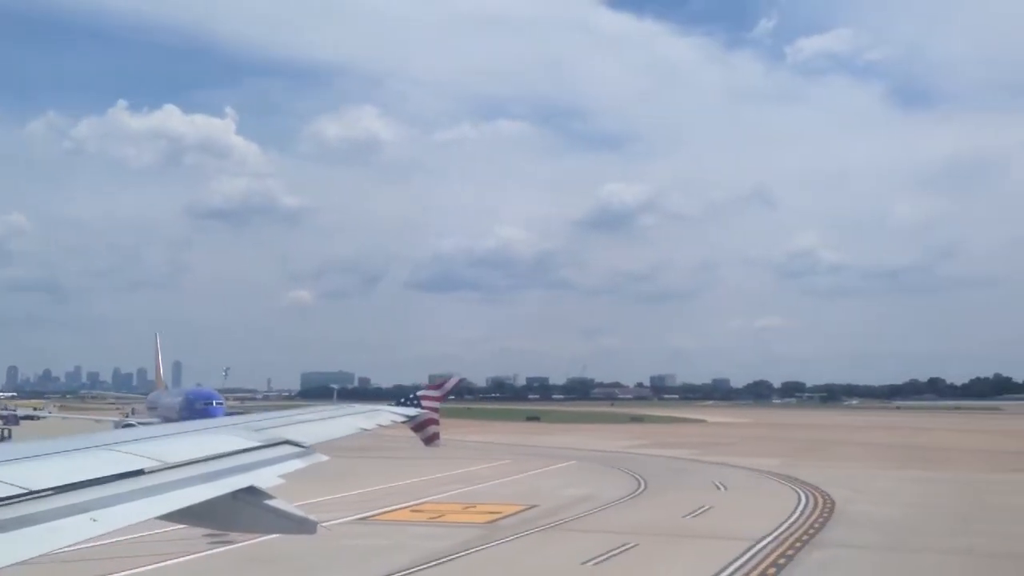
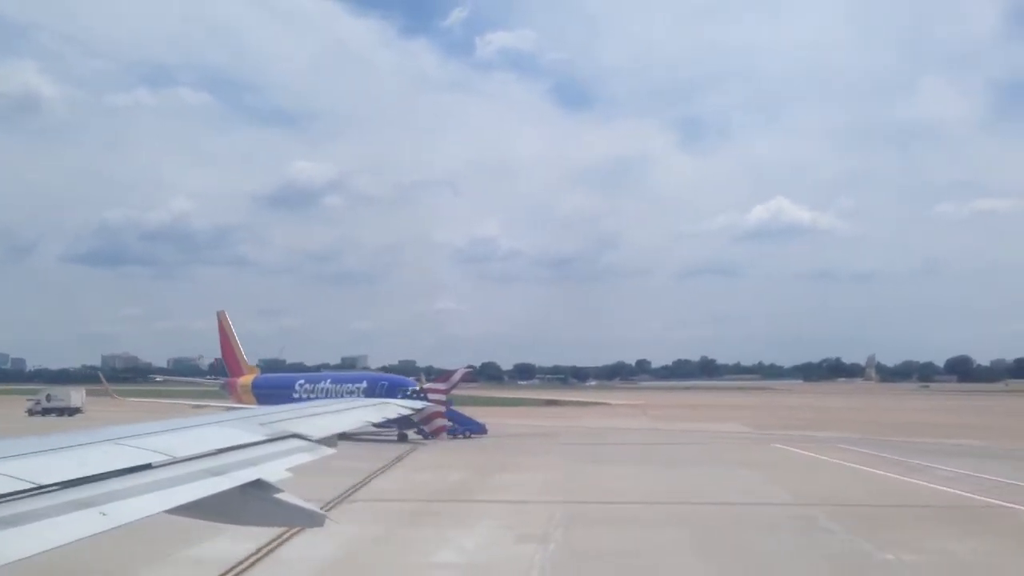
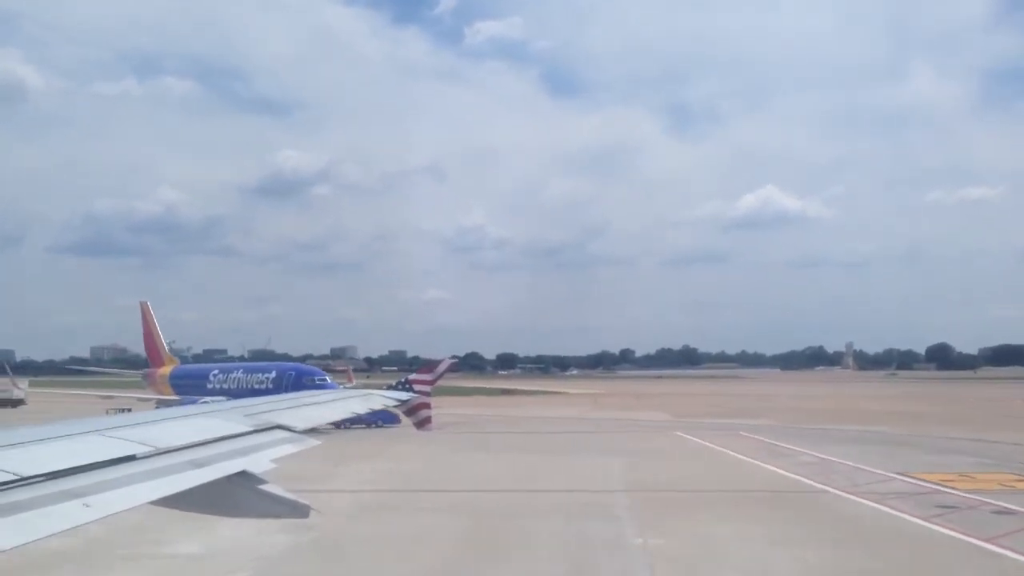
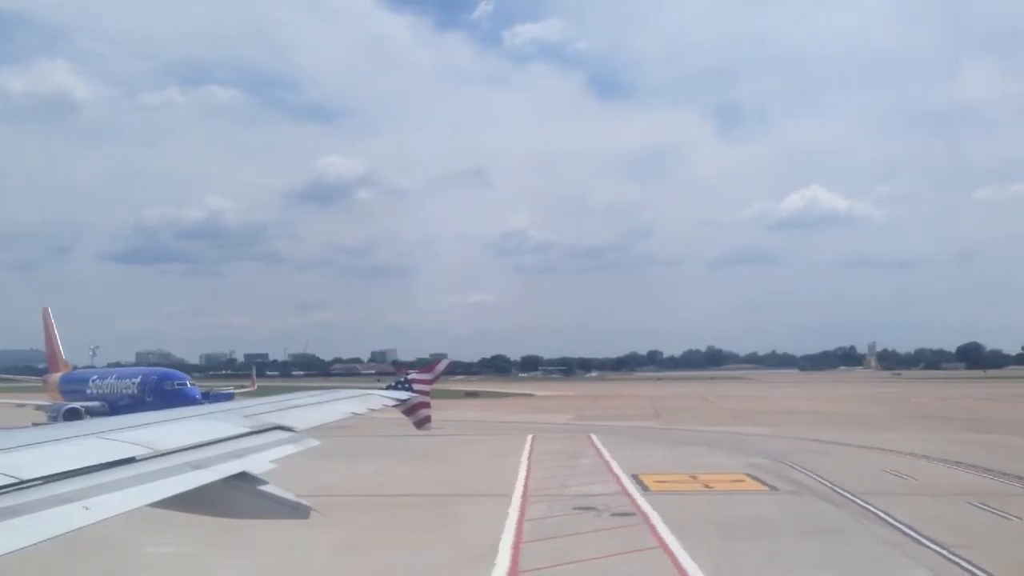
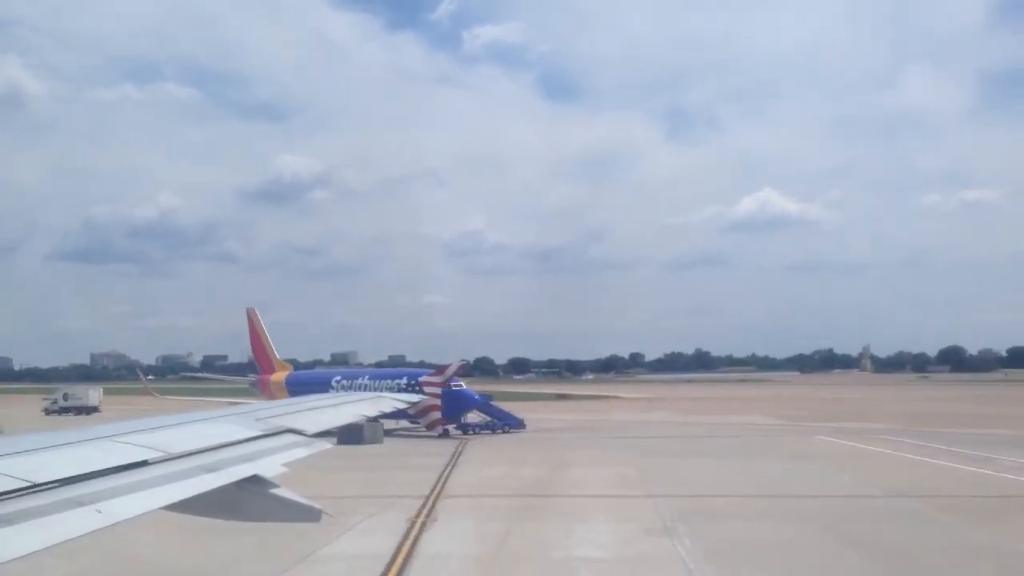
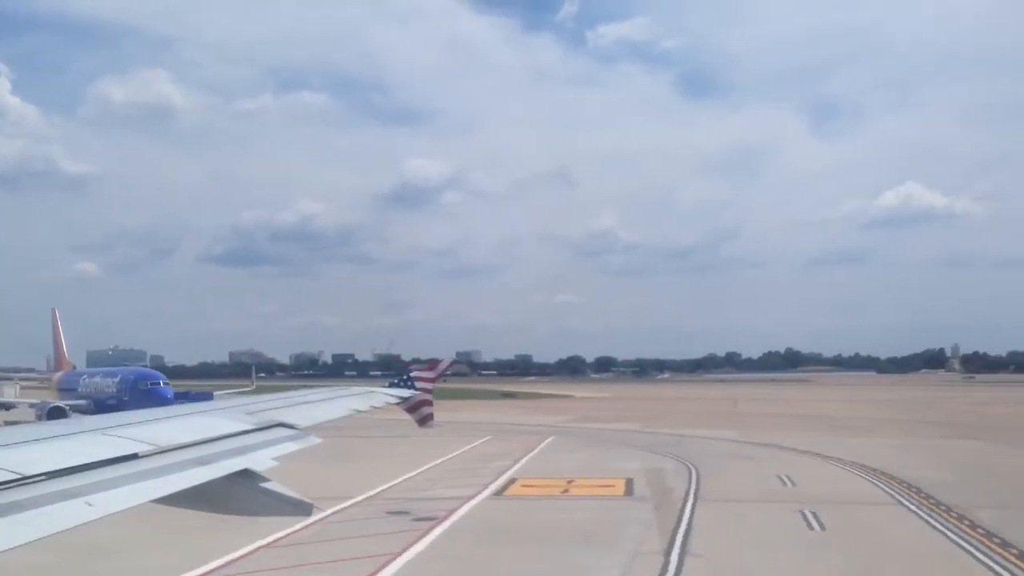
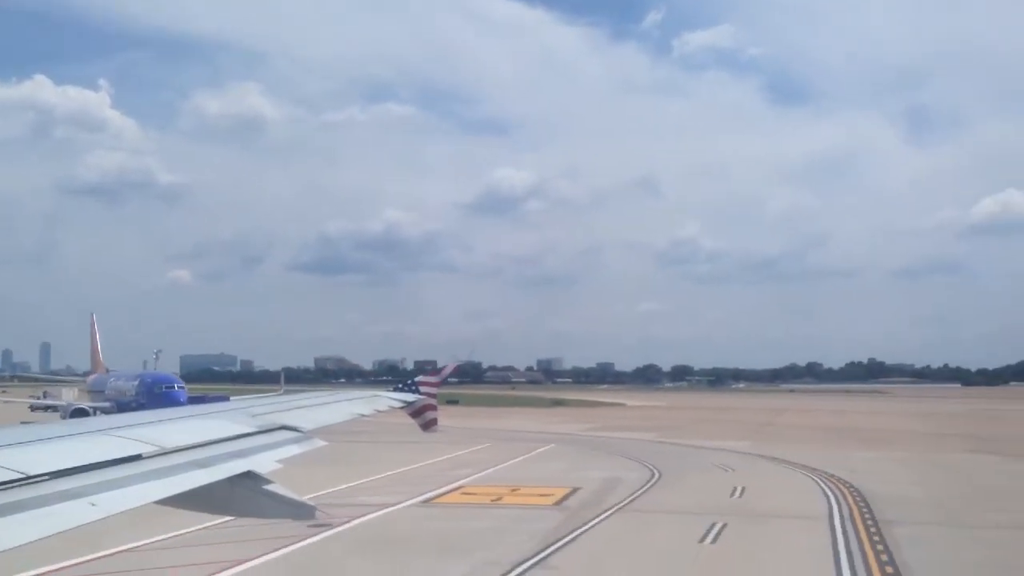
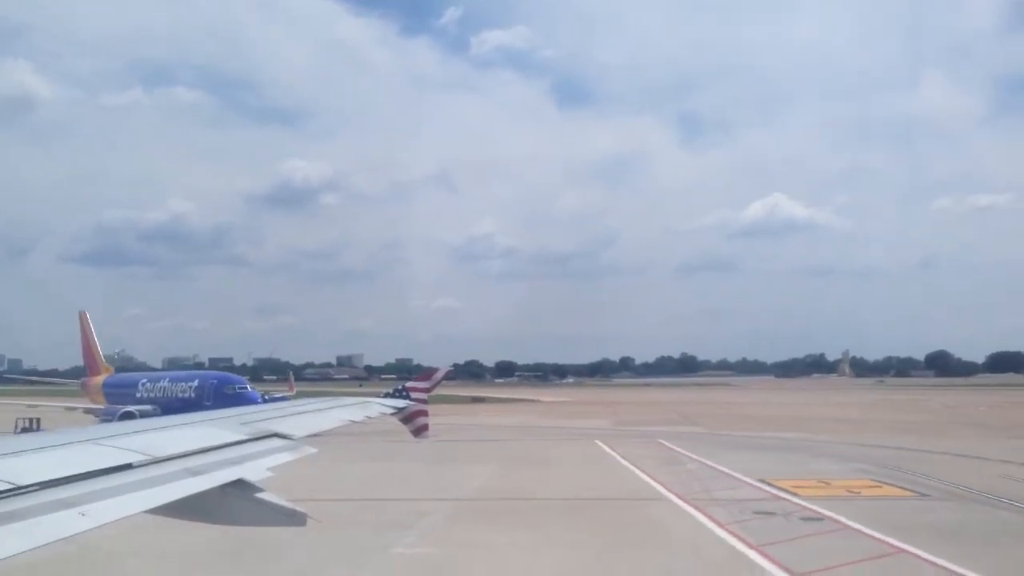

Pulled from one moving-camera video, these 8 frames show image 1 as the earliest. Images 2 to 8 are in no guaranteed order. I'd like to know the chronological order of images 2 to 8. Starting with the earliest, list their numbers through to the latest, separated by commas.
7, 6, 4, 8, 3, 2, 5
